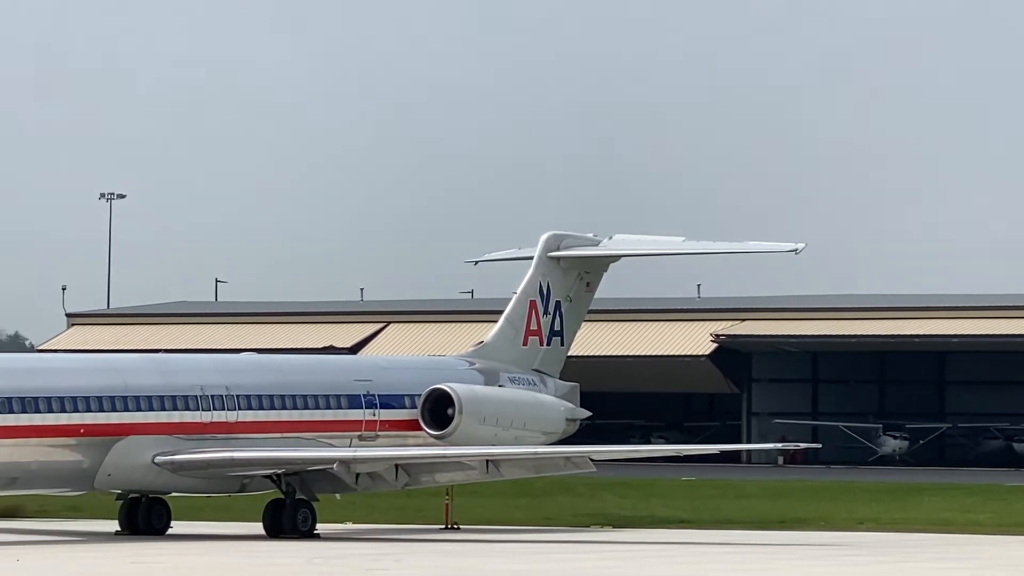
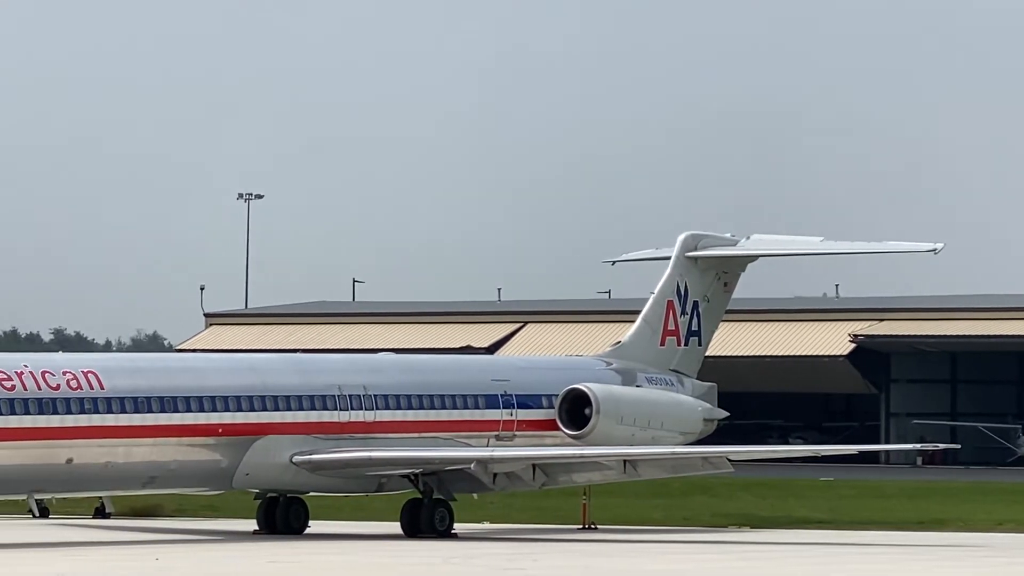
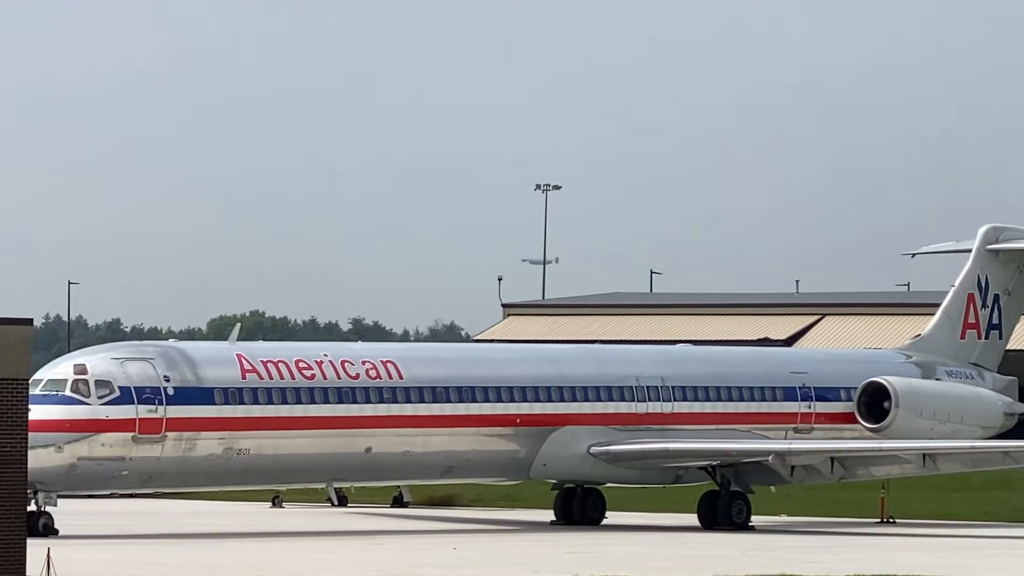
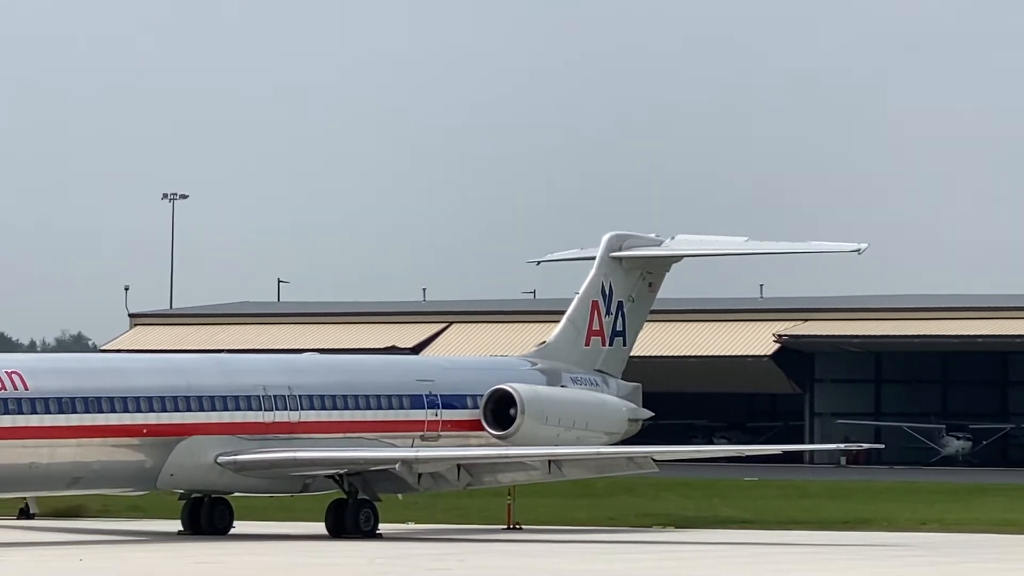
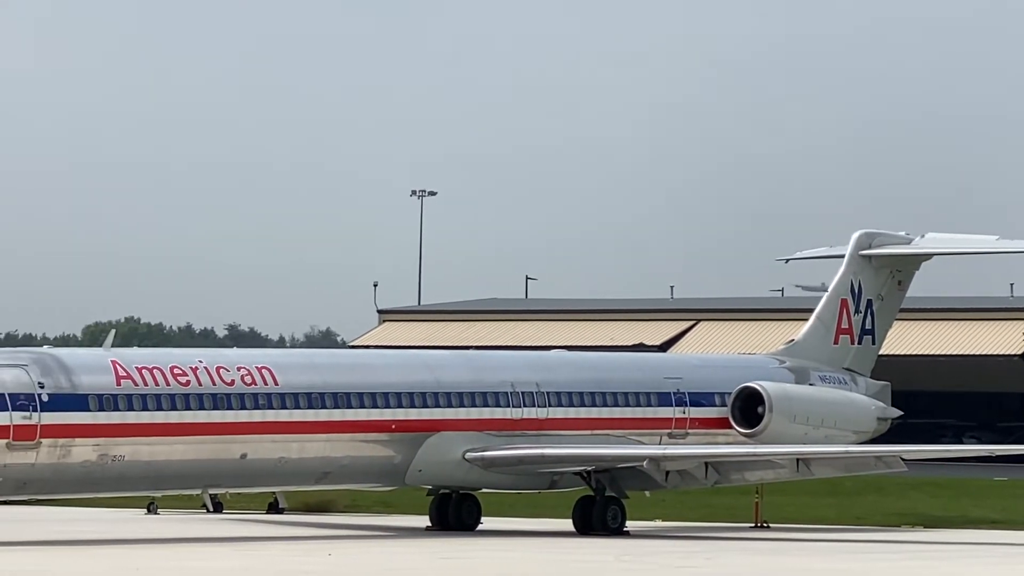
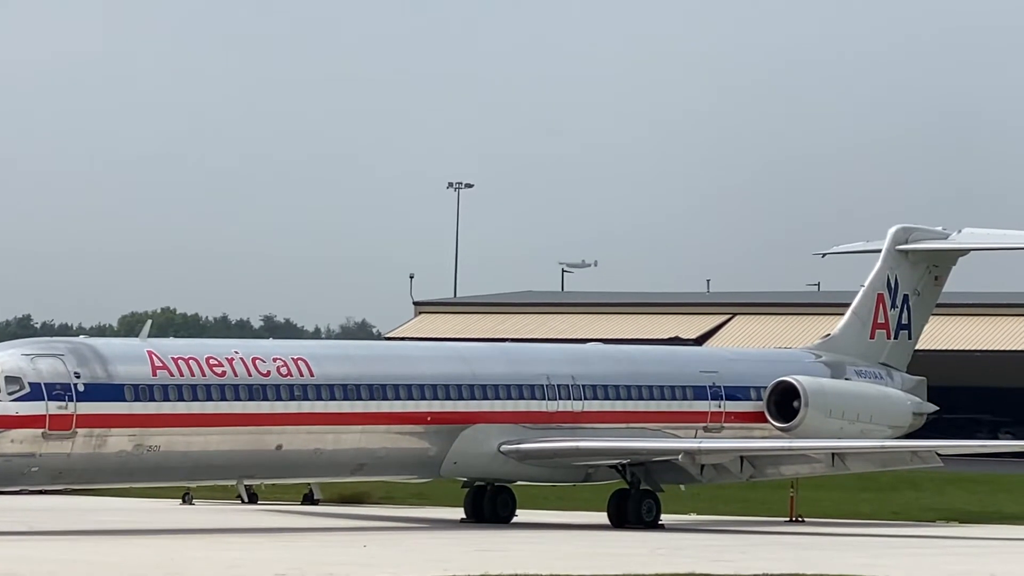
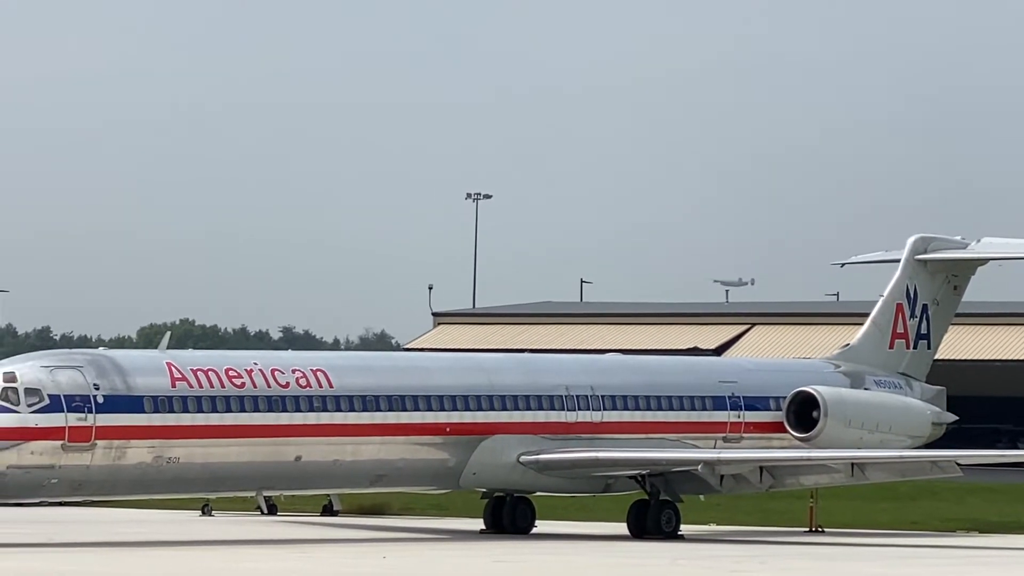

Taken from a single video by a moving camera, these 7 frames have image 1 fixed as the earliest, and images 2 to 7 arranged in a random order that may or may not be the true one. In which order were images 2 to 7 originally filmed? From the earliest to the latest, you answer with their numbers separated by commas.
4, 2, 5, 7, 6, 3
